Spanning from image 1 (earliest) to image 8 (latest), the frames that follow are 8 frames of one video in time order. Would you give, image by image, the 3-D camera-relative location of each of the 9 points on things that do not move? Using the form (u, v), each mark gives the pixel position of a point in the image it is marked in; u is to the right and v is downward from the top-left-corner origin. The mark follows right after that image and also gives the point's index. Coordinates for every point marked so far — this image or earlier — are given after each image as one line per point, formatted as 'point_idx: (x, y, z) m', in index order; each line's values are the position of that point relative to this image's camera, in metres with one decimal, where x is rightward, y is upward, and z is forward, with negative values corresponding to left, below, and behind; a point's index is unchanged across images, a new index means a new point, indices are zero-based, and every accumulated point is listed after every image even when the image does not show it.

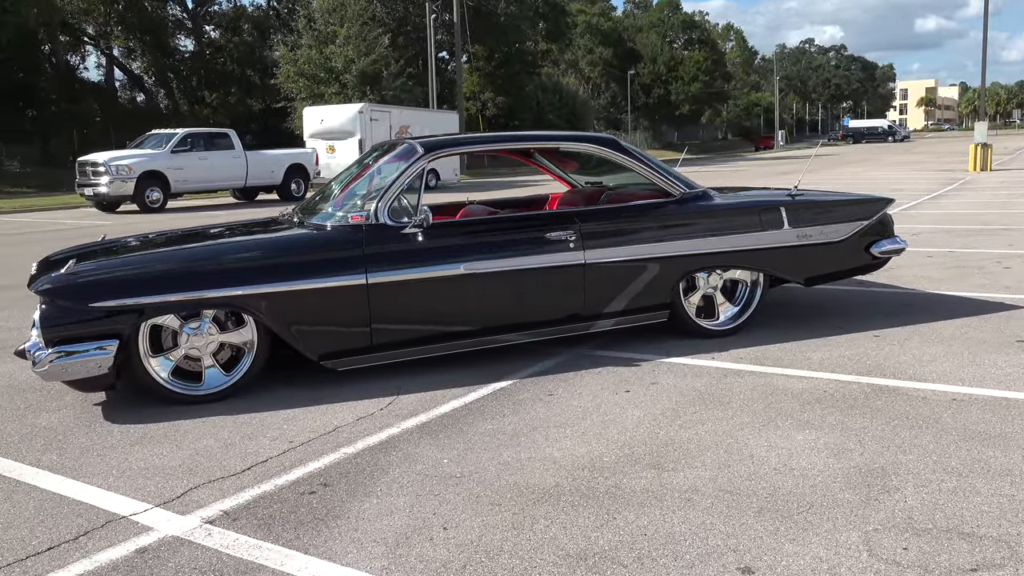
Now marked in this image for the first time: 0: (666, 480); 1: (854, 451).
0: (+0.6, -0.8, +3.5) m
1: (+1.5, -0.7, +3.7) m
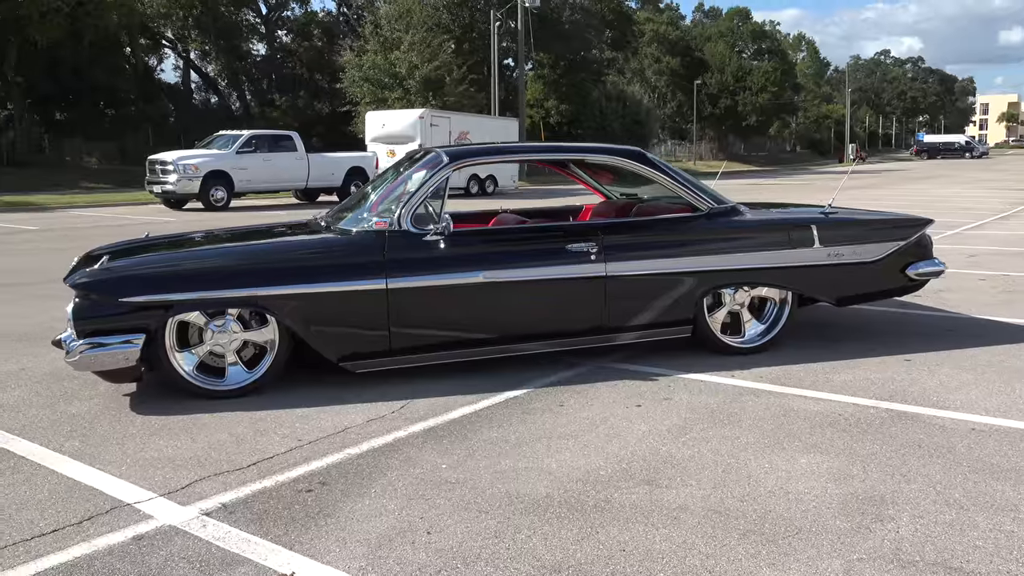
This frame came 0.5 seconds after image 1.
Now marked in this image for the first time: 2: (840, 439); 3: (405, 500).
0: (+0.6, -0.9, +3.5) m
1: (+1.5, -0.8, +3.6) m
2: (+1.6, -0.7, +4.1) m
3: (-0.4, -0.9, +3.5) m
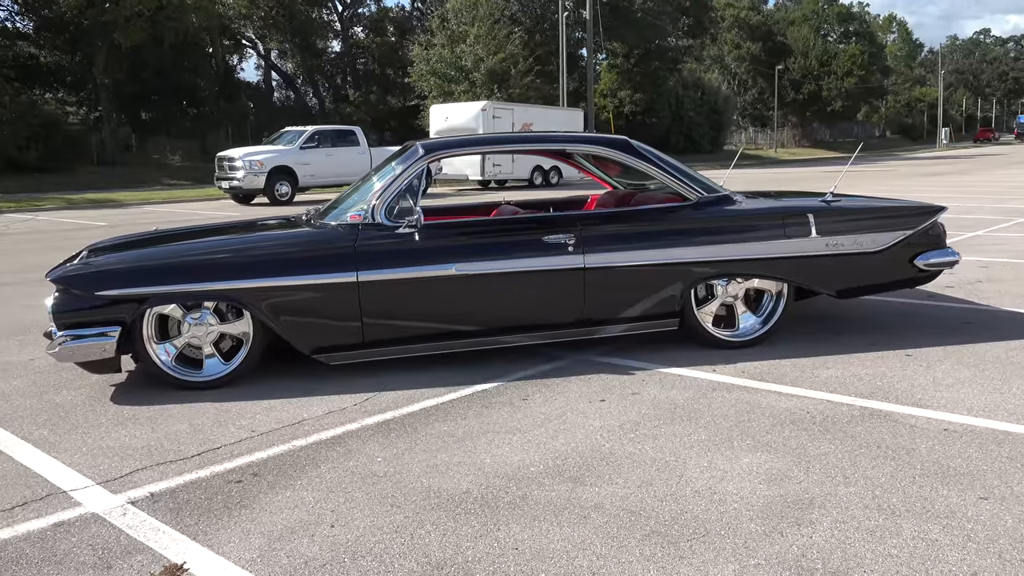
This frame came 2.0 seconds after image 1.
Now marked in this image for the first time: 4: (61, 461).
0: (+0.3, -0.8, +3.4) m
1: (+1.1, -0.8, +3.4) m
2: (+1.3, -0.7, +3.9) m
3: (-0.8, -0.8, +3.5) m
4: (-2.1, -0.8, +4.0) m
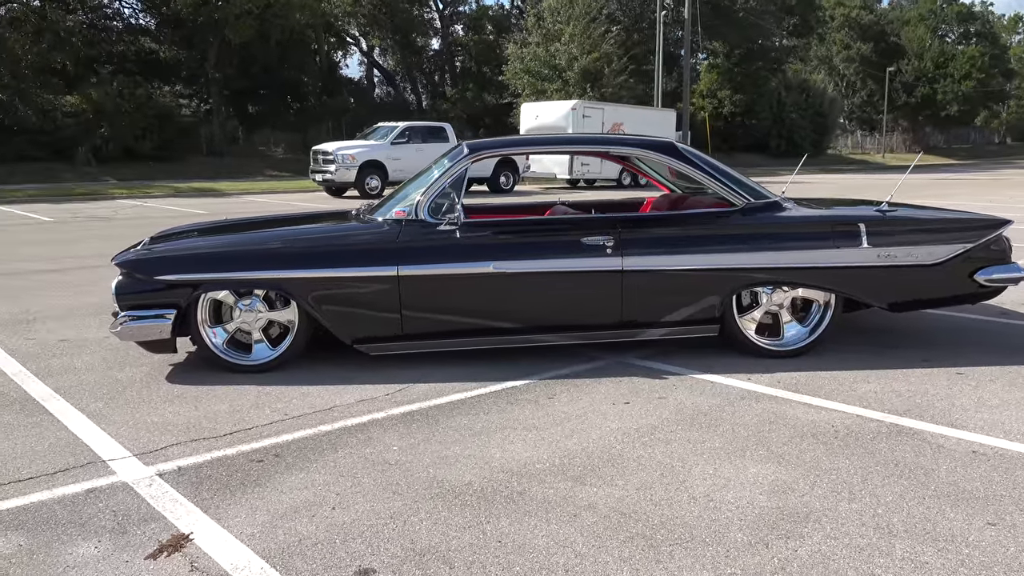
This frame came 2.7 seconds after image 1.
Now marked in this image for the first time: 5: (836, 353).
0: (+0.2, -0.8, +3.4) m
1: (+1.1, -0.8, +3.4) m
2: (+1.4, -0.7, +3.8) m
3: (-0.8, -0.8, +3.6) m
4: (-2.0, -0.7, +4.3) m
5: (+2.2, -0.4, +5.7) m
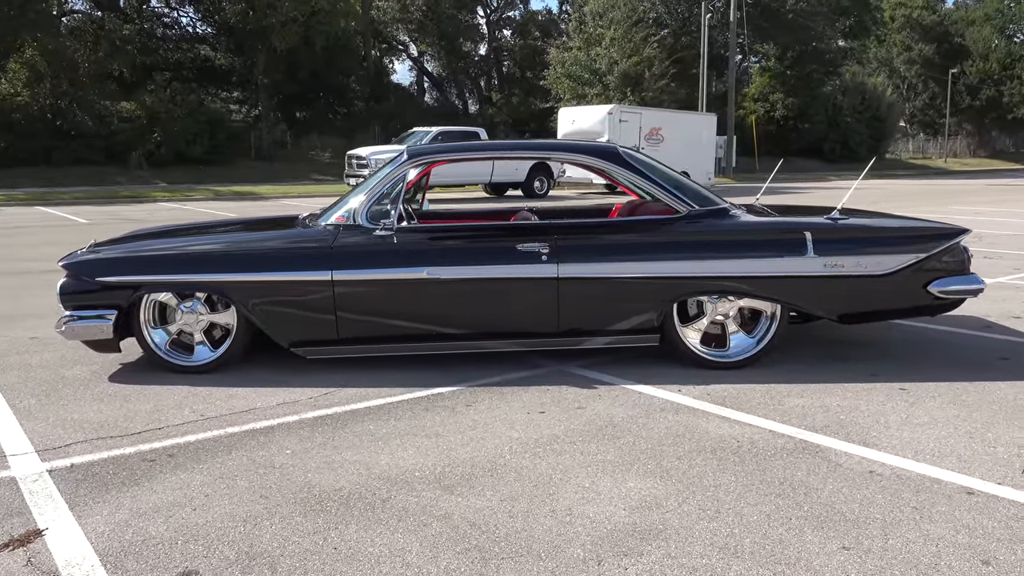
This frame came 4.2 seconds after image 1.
0: (-0.3, -0.9, +3.4) m
1: (+0.6, -0.9, +3.3) m
2: (+0.8, -0.8, +3.7) m
3: (-1.3, -0.8, +3.7) m
4: (-2.5, -0.7, +4.4) m
5: (+1.8, -0.5, +5.6) m
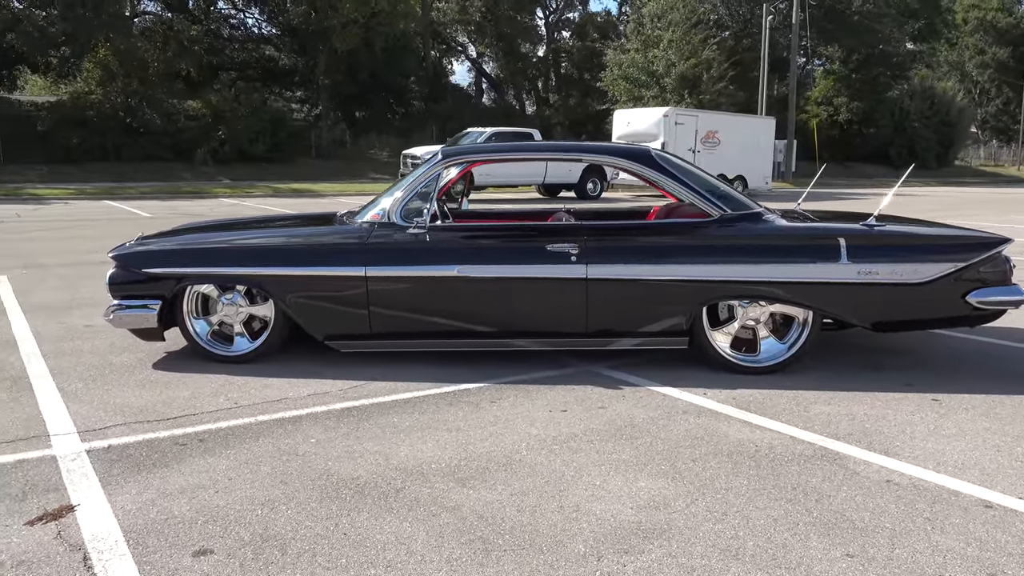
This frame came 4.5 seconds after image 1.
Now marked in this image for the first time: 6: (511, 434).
0: (-0.3, -0.8, +3.5) m
1: (+0.6, -0.9, +3.3) m
2: (+0.9, -0.8, +3.7) m
3: (-1.2, -0.8, +3.8) m
4: (-2.4, -0.7, +4.6) m
5: (+2.0, -0.5, +5.5) m
6: (0.0, -0.7, +4.2) m
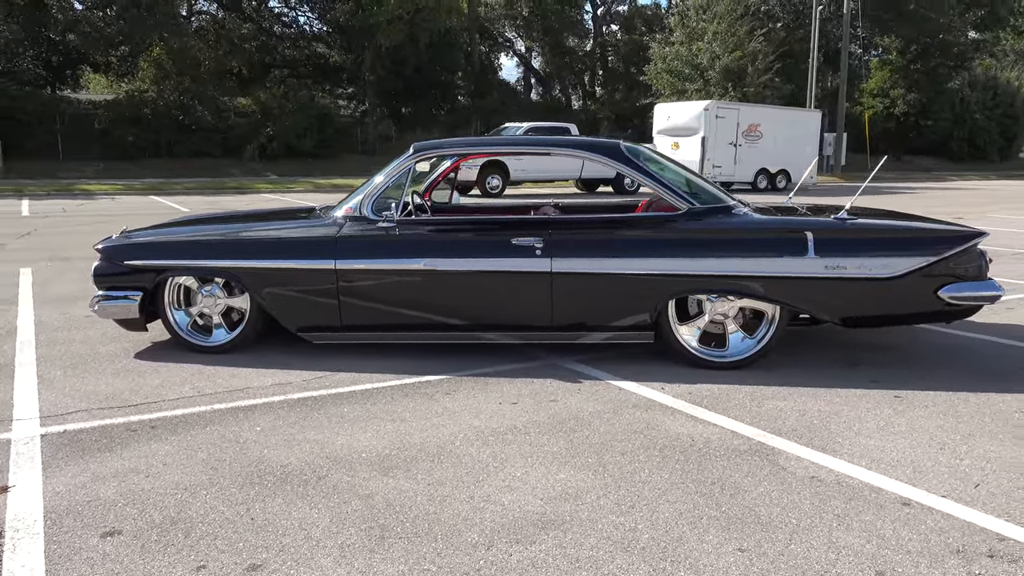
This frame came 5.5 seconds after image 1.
0: (-0.6, -0.8, +3.5) m
1: (+0.3, -0.8, +3.3) m
2: (+0.6, -0.8, +3.7) m
3: (-1.5, -0.8, +3.9) m
4: (-2.7, -0.6, +4.8) m
5: (+1.8, -0.5, +5.4) m
6: (-0.3, -0.7, +4.3) m
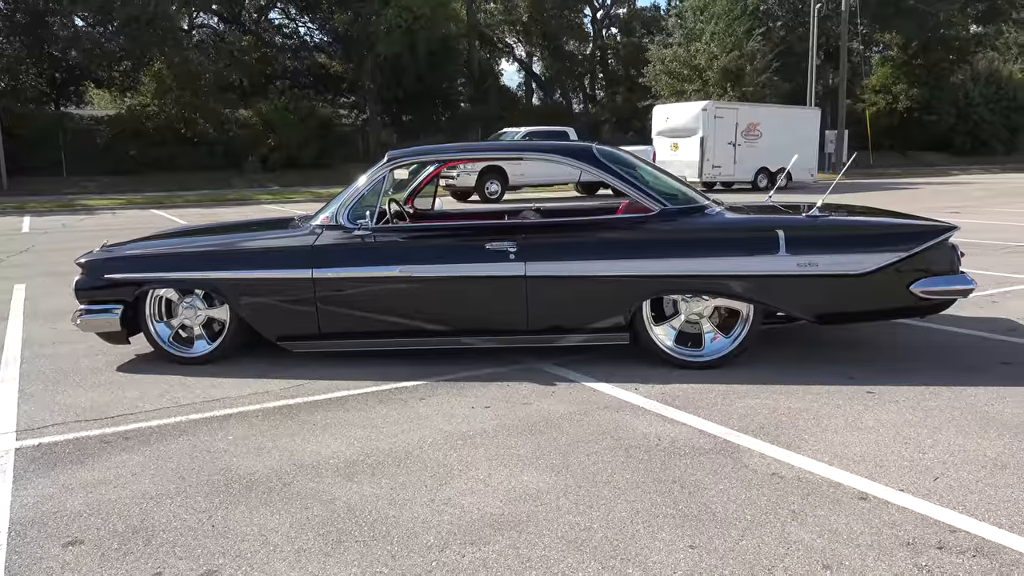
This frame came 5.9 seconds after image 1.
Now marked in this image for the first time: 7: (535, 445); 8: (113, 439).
0: (-0.8, -0.8, +3.6) m
1: (+0.1, -0.8, +3.4) m
2: (+0.4, -0.8, +3.8) m
3: (-1.7, -0.8, +4.0) m
4: (-2.8, -0.7, +4.9) m
5: (+1.6, -0.5, +5.4) m
6: (-0.4, -0.7, +4.3) m
7: (+0.1, -0.8, +4.0) m
8: (-2.0, -0.8, +4.3) m
